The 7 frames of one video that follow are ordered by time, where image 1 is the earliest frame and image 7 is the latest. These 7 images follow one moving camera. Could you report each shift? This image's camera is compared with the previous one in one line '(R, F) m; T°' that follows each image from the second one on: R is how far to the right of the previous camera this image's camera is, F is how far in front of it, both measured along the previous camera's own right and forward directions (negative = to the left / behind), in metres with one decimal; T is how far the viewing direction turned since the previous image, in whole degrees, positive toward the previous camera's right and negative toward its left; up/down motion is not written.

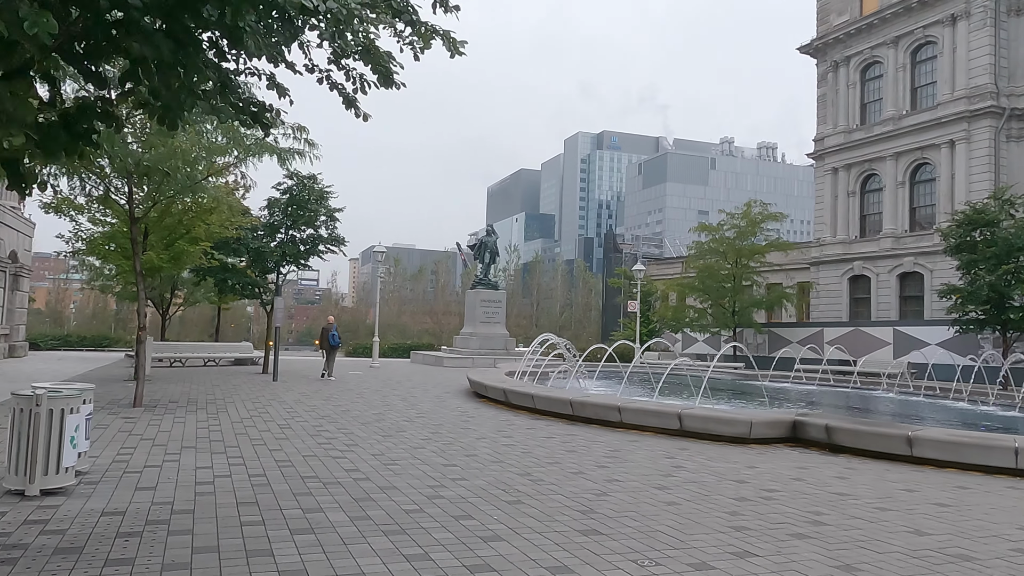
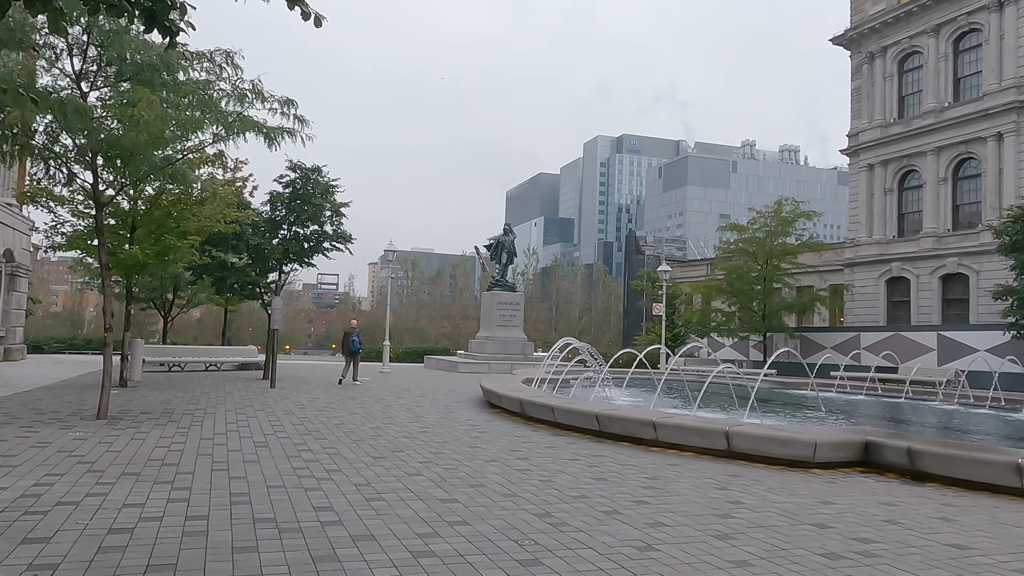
(0.0, +1.7) m; -1°
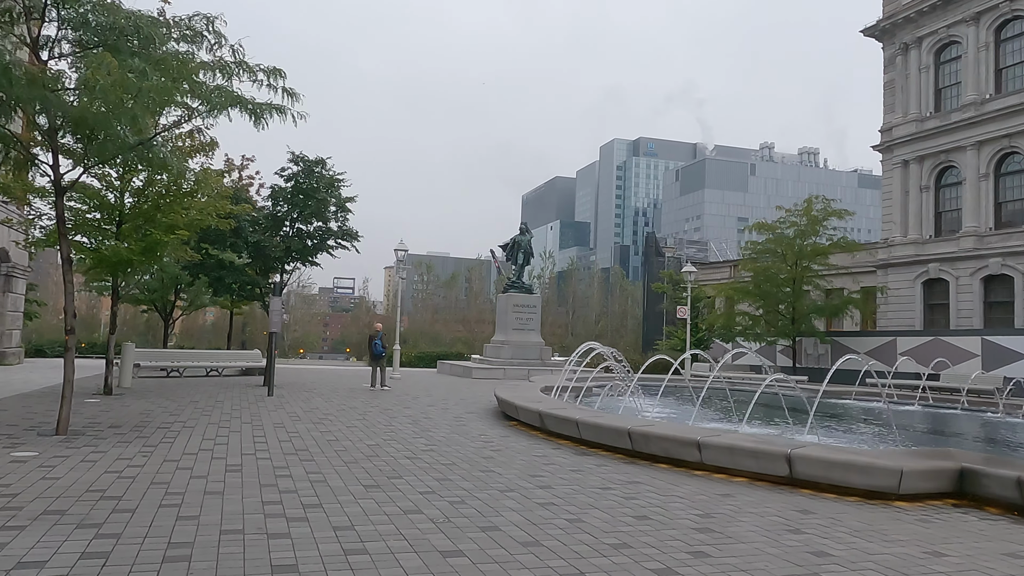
(0.0, +1.5) m; -1°
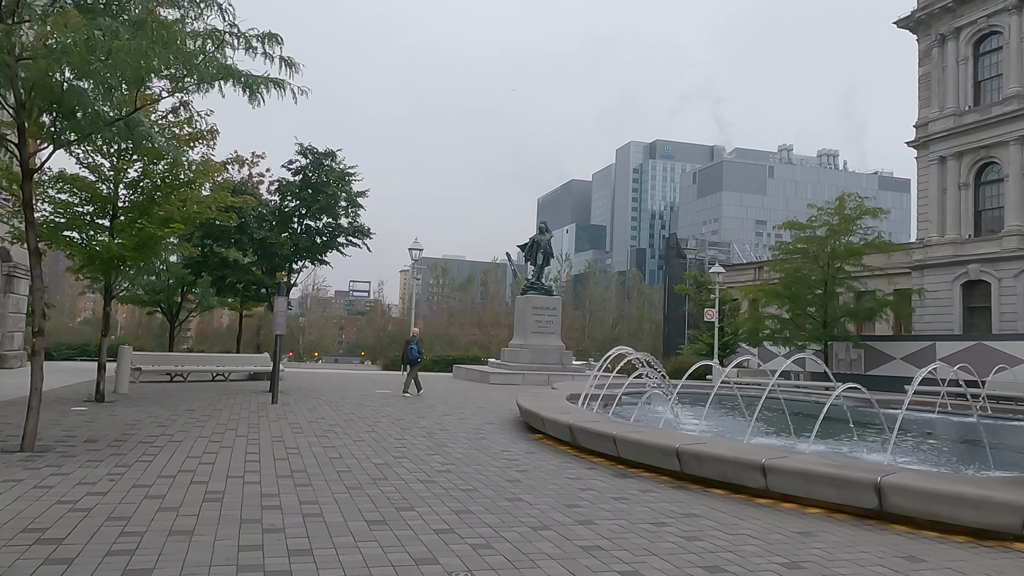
(-0.2, +1.3) m; -1°
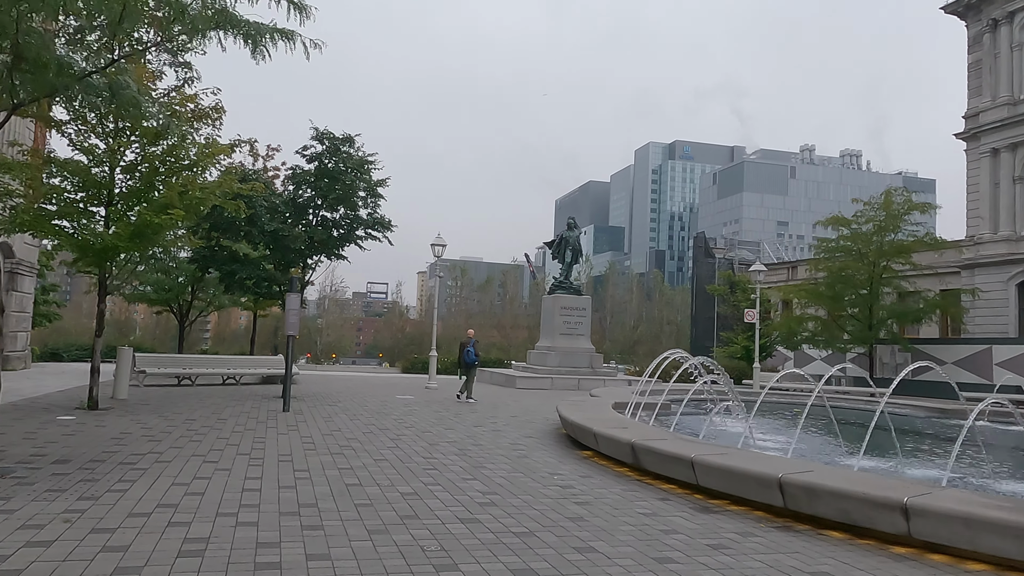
(-0.4, +1.6) m; -1°
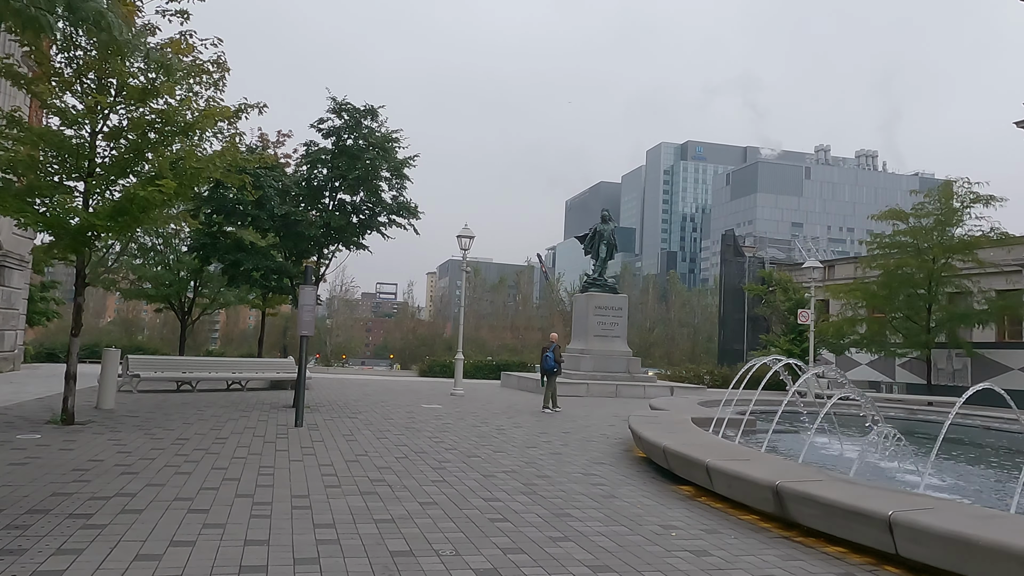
(-0.7, +2.3) m; -1°
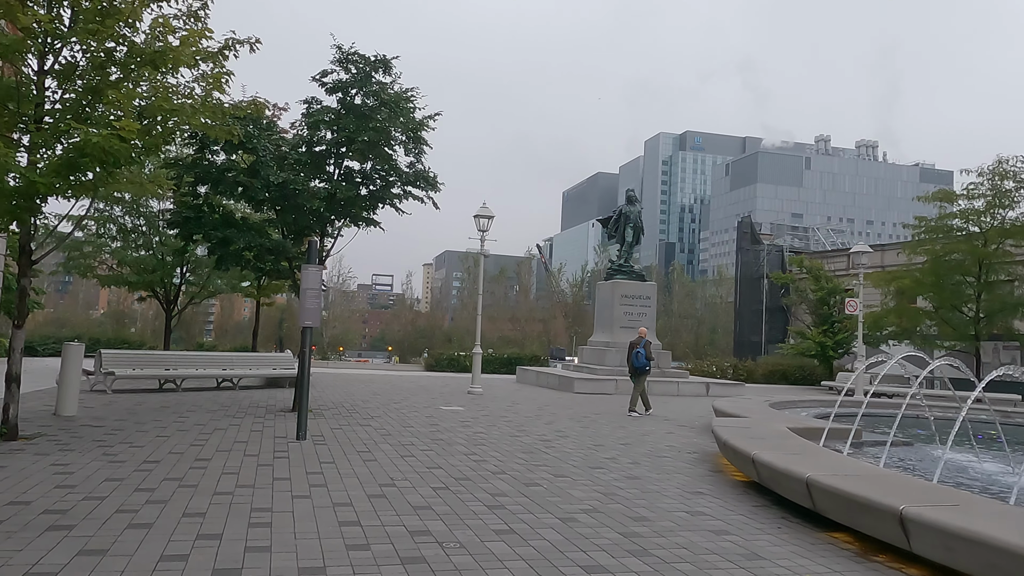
(-0.7, +2.3) m; 0°
